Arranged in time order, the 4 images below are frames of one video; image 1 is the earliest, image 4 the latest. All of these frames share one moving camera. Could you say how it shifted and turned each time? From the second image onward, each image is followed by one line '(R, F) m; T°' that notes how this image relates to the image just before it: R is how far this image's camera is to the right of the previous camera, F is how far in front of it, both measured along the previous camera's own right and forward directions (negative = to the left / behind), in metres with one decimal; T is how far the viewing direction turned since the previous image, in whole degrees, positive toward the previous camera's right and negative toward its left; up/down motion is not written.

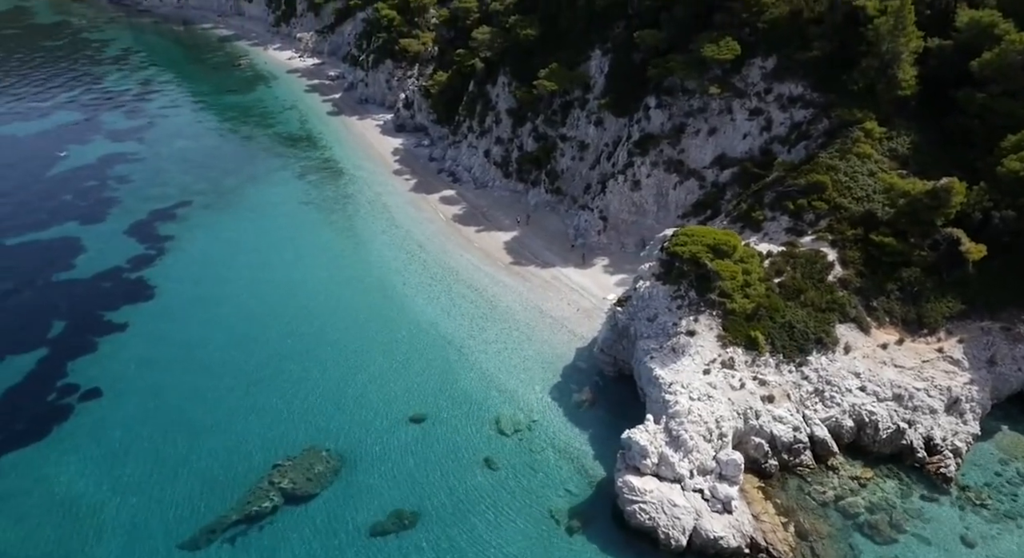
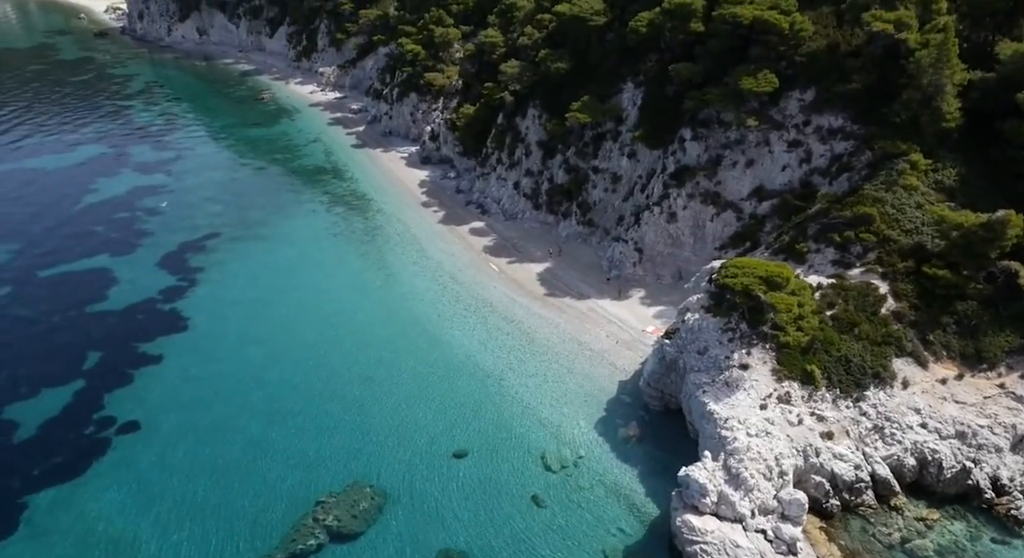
(-1.7, +0.3) m; -1°
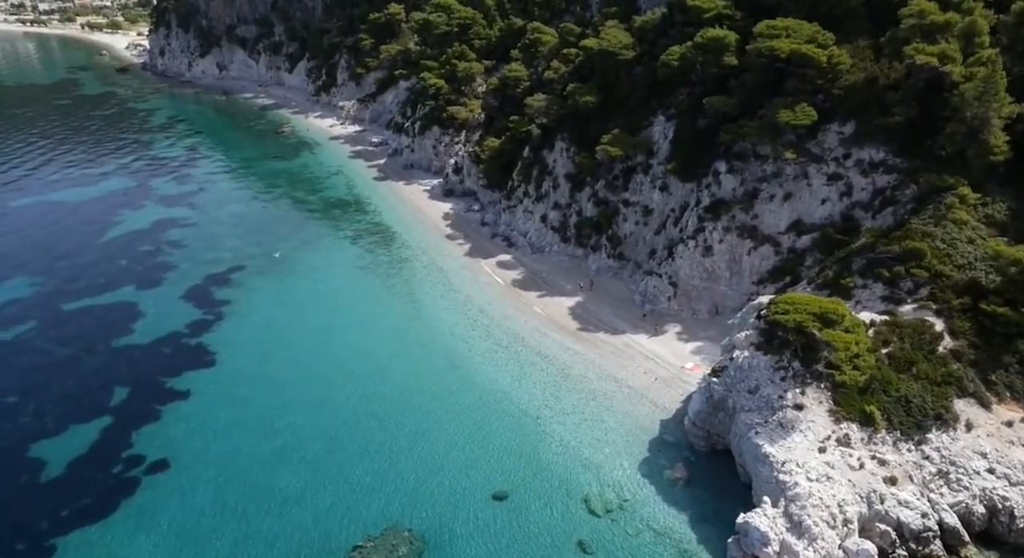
(-1.5, +0.6) m; -1°
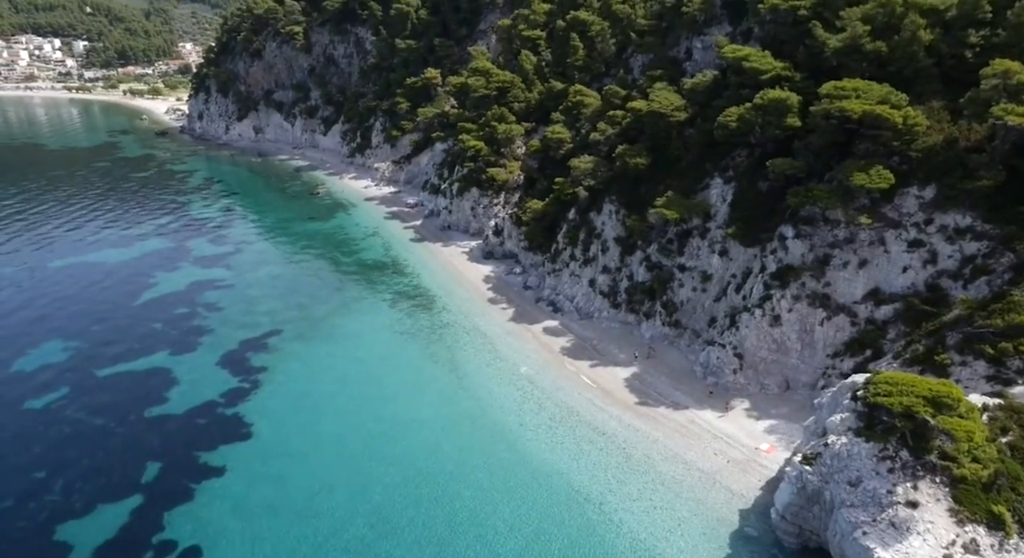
(-1.9, +1.9) m; -2°
